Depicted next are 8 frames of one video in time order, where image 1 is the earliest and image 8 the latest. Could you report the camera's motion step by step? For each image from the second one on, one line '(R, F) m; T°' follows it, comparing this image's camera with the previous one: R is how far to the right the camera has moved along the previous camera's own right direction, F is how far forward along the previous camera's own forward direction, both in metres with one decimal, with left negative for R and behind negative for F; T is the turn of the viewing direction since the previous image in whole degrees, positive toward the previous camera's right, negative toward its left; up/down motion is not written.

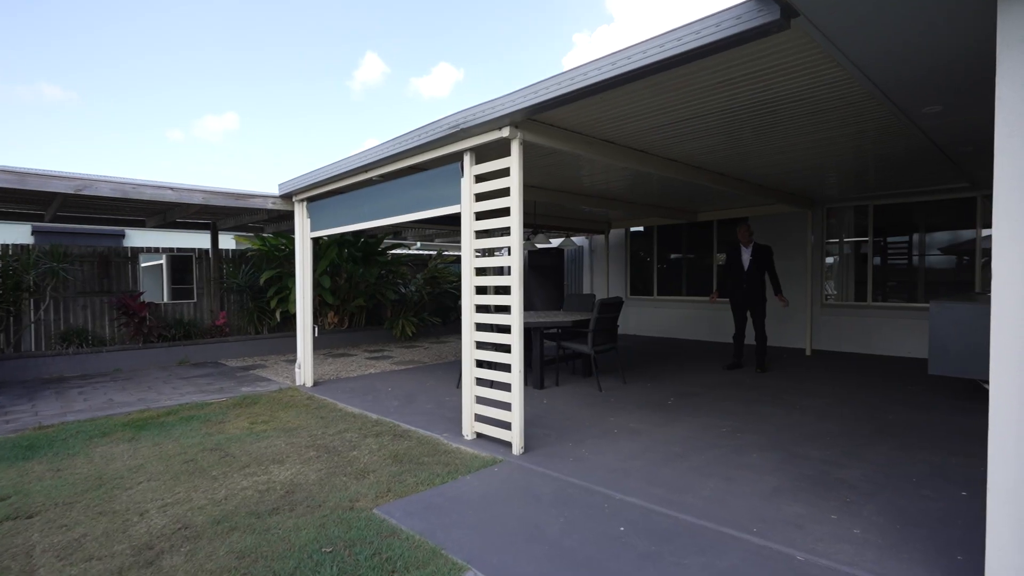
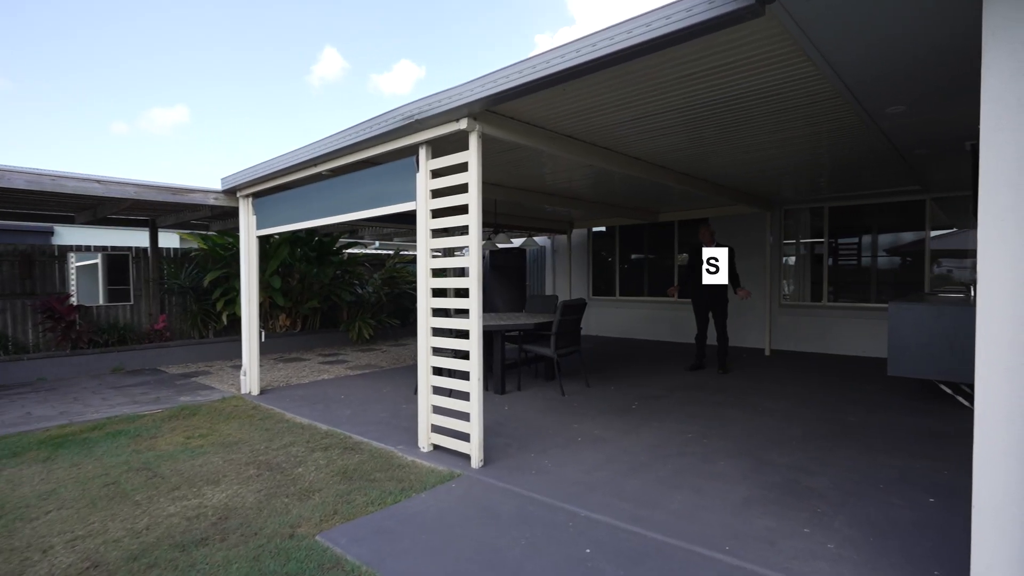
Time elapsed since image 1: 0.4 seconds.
(0.0, +0.2) m; +4°
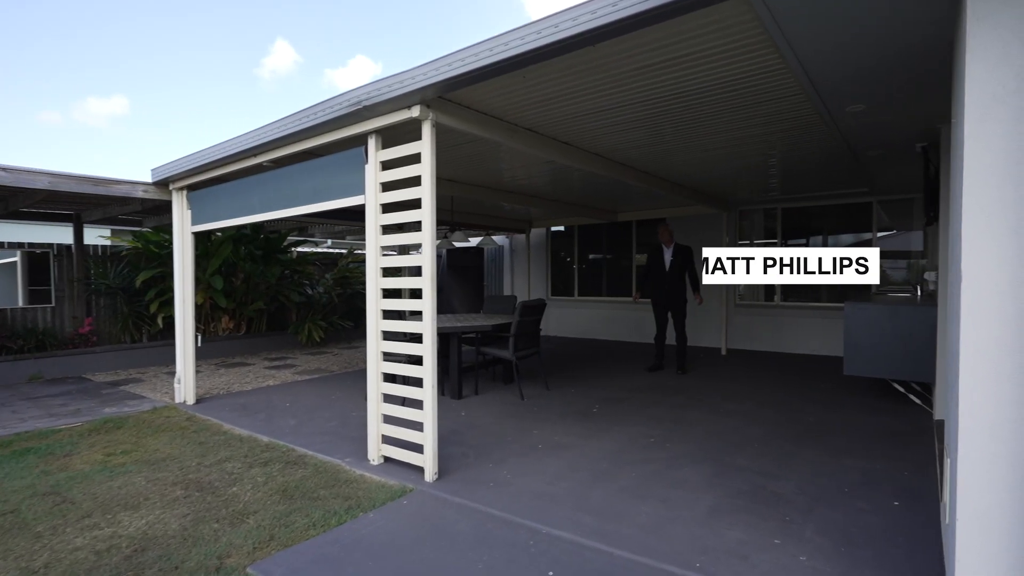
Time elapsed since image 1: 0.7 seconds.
(0.0, +0.2) m; +4°
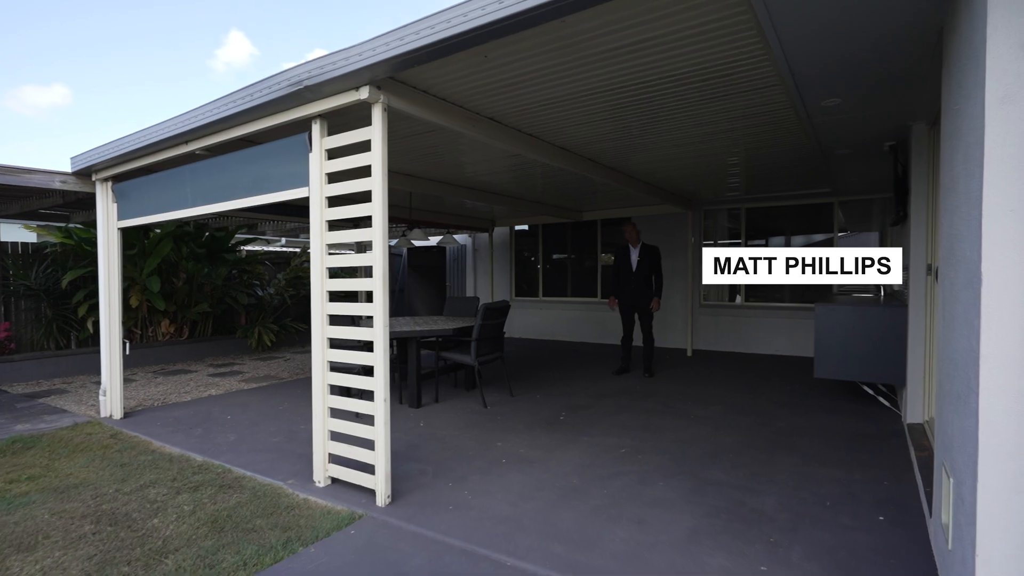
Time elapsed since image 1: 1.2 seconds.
(0.0, +0.3) m; +4°
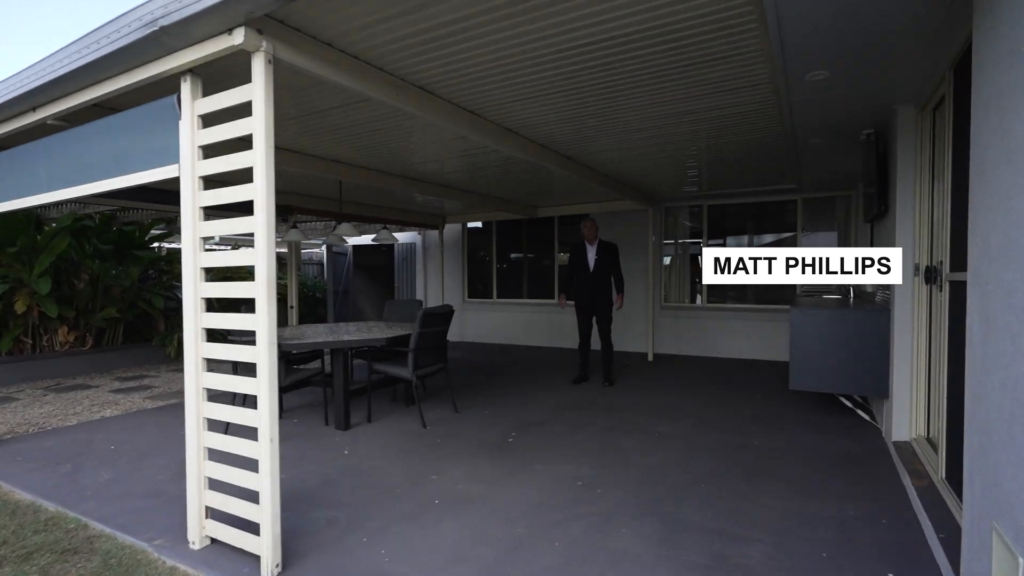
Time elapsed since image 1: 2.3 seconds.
(+0.1, +0.5) m; +4°
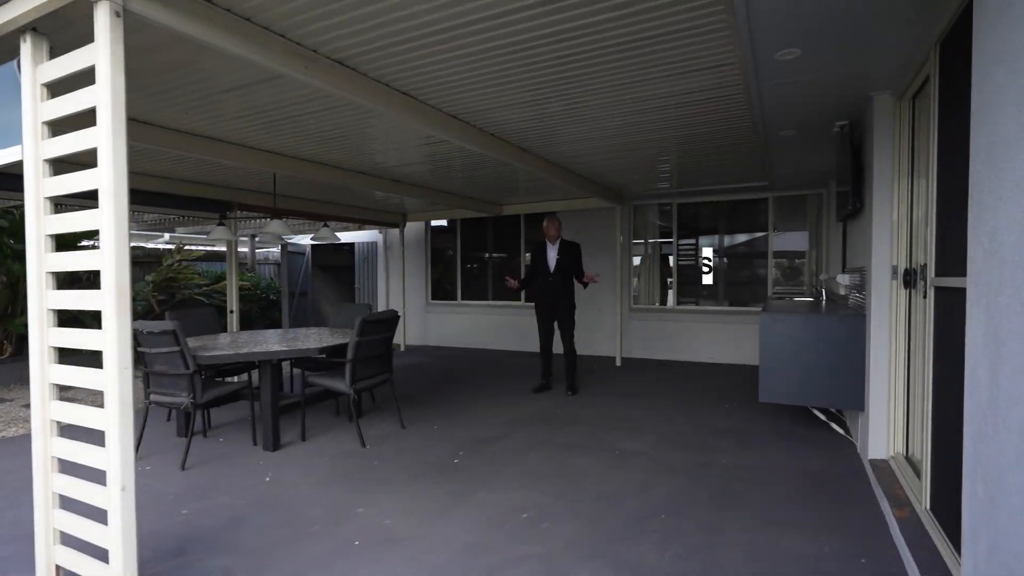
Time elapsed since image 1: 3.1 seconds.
(+0.2, +0.3) m; +2°
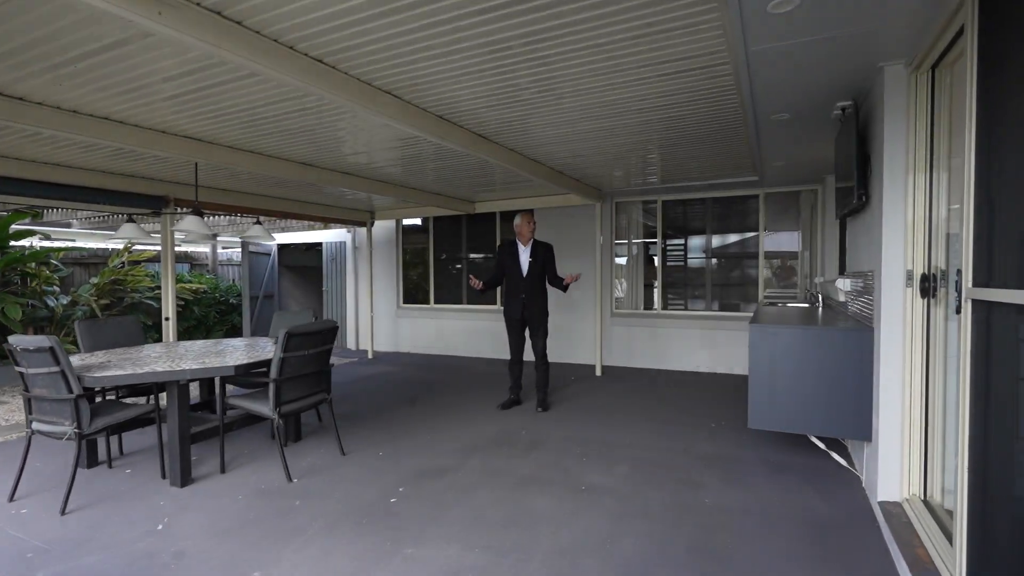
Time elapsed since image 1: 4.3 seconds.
(+0.2, +0.5) m; +1°
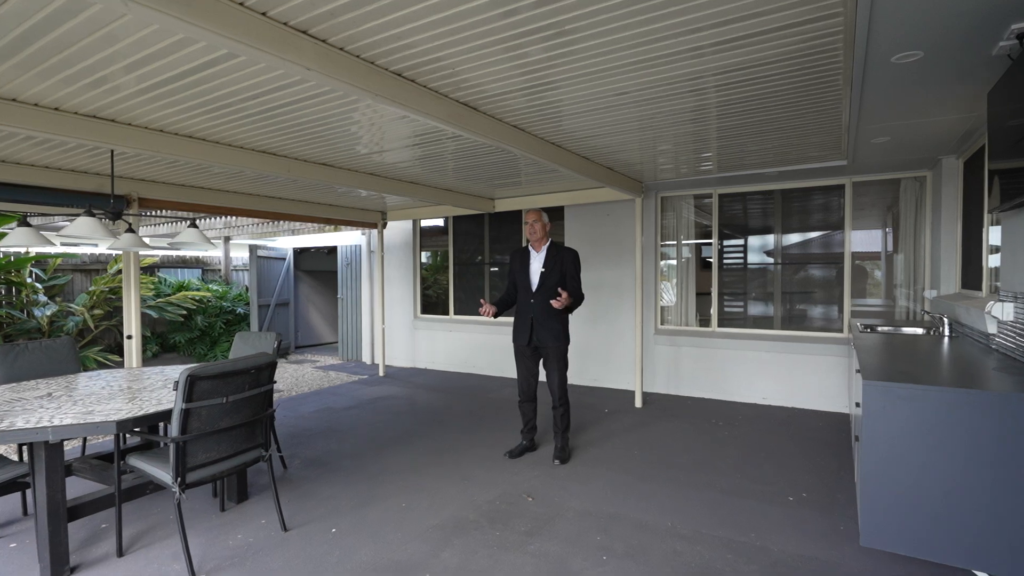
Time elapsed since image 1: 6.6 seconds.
(+0.3, +1.0) m; -5°
